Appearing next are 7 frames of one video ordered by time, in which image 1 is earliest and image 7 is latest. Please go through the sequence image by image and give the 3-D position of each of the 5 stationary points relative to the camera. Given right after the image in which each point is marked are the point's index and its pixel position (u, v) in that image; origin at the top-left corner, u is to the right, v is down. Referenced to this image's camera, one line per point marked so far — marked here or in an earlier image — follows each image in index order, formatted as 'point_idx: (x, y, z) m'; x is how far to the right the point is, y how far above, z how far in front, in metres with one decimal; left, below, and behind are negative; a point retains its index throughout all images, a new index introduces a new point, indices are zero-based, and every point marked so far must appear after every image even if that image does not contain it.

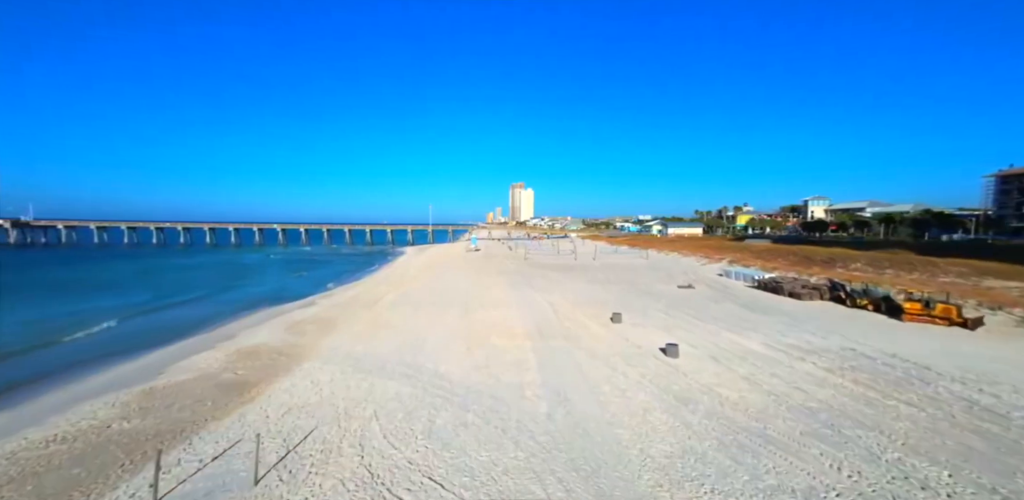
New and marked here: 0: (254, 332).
0: (-6.9, -2.2, +11.0) m
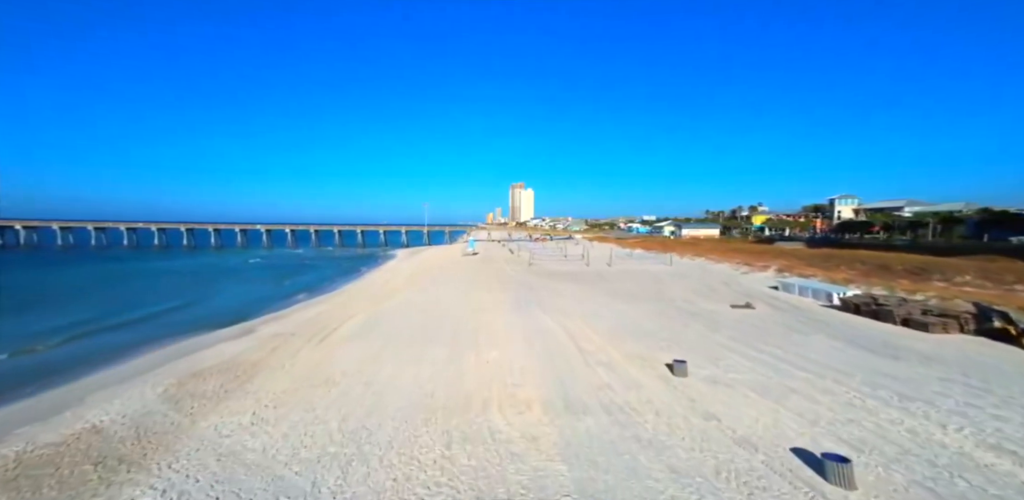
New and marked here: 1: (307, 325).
0: (-6.7, -2.4, +7.0) m
1: (-6.1, -2.2, +12.2) m
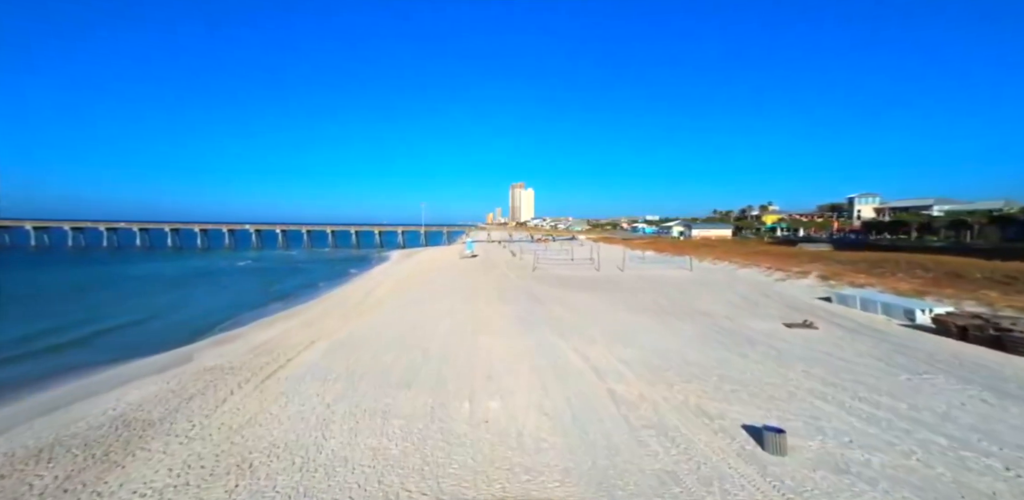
0: (-6.6, -2.6, +4.5) m
1: (-5.9, -2.4, +9.7) m
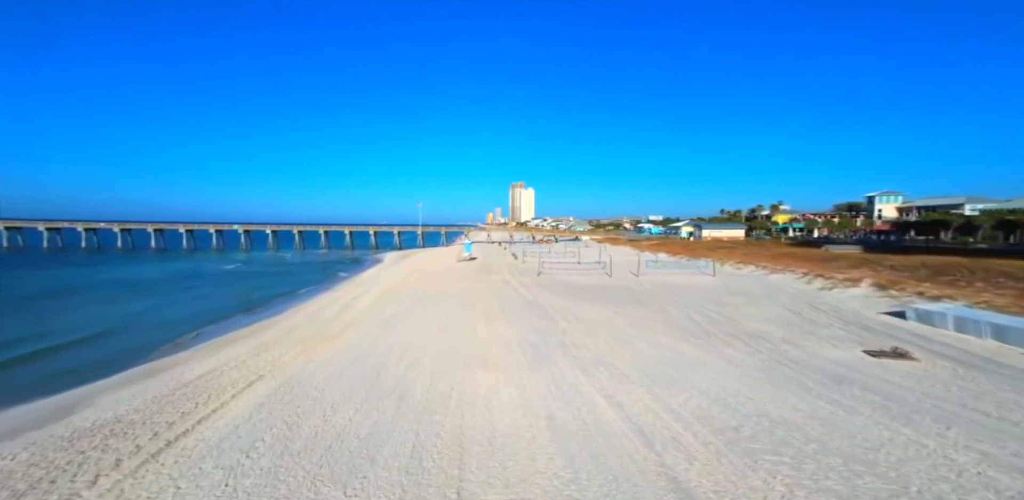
0: (-6.5, -2.7, +2.0) m
1: (-5.8, -2.5, +7.2) m
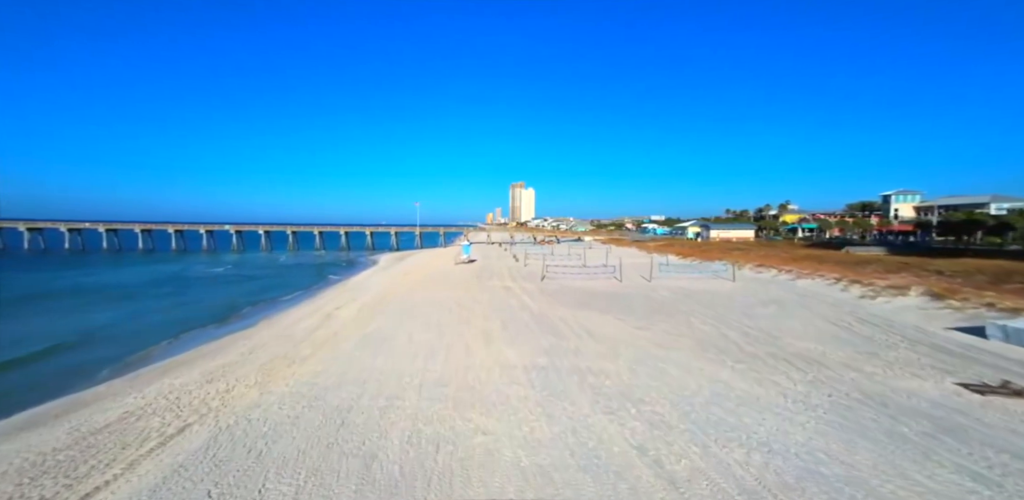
0: (-6.4, -2.9, +0.2) m
1: (-5.7, -2.6, +5.4) m
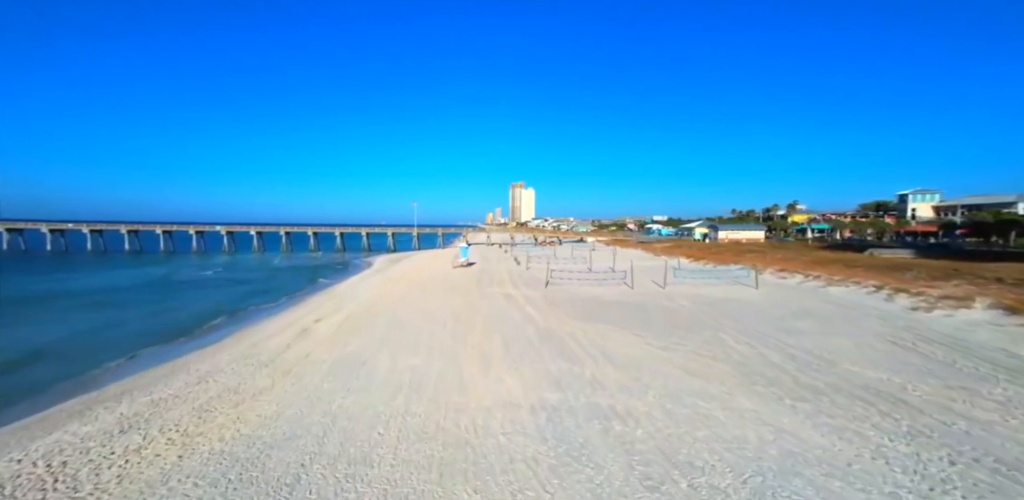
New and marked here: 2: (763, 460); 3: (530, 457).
0: (-6.3, -3.0, -1.5) m
1: (-5.7, -2.8, +3.6) m
2: (+3.1, -2.6, +5.2) m
3: (+0.2, -2.7, +5.3) m
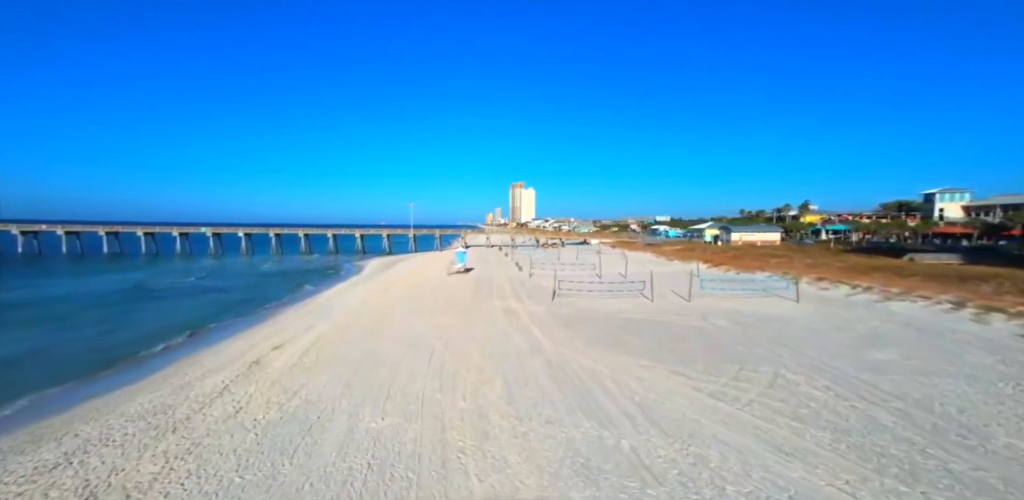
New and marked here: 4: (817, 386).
0: (-6.2, -3.3, -4.1) m
1: (-5.6, -3.1, +1.1) m
2: (+3.2, -2.9, +2.7) m
3: (+0.3, -2.9, +2.8) m
4: (+5.9, -2.6, +7.9) m
